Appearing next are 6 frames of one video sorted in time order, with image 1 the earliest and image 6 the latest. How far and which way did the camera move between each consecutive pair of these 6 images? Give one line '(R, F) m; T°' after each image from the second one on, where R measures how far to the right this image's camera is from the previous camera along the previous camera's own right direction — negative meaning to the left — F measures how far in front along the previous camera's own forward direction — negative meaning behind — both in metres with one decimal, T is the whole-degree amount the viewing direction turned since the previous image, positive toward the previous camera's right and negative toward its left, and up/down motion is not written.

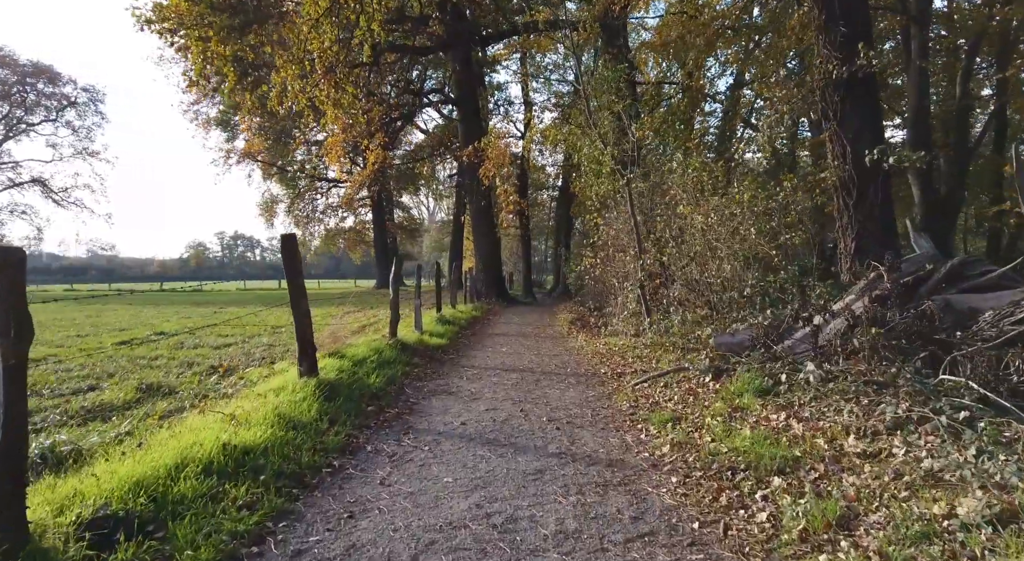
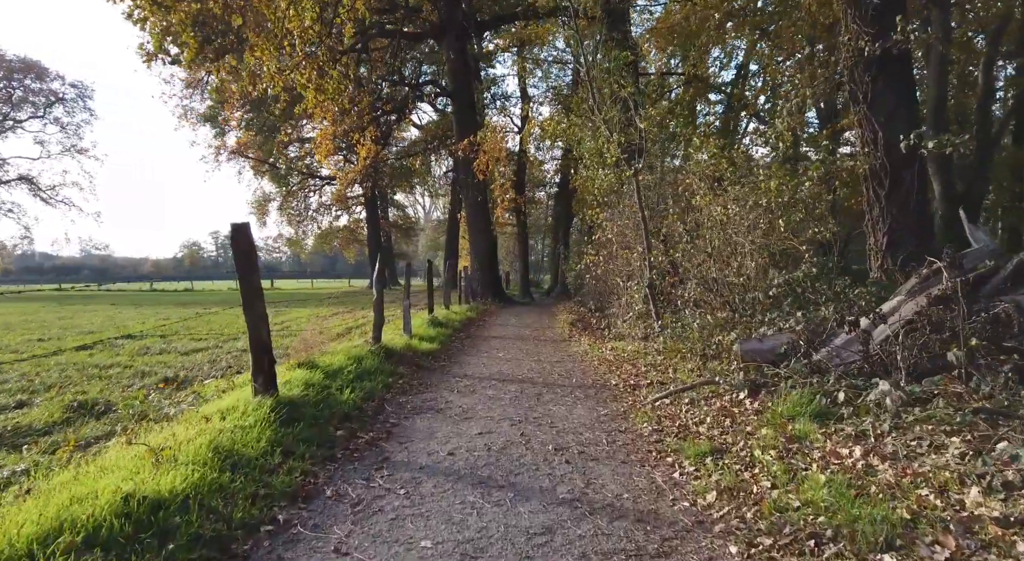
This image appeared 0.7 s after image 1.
(0.0, +0.9) m; 0°
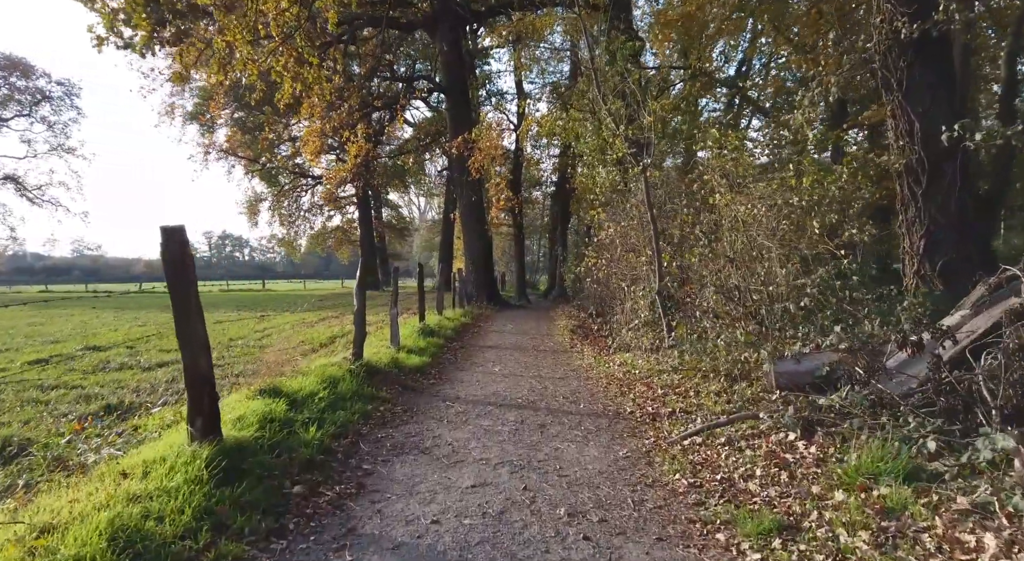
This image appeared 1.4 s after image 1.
(0.0, +0.9) m; 0°
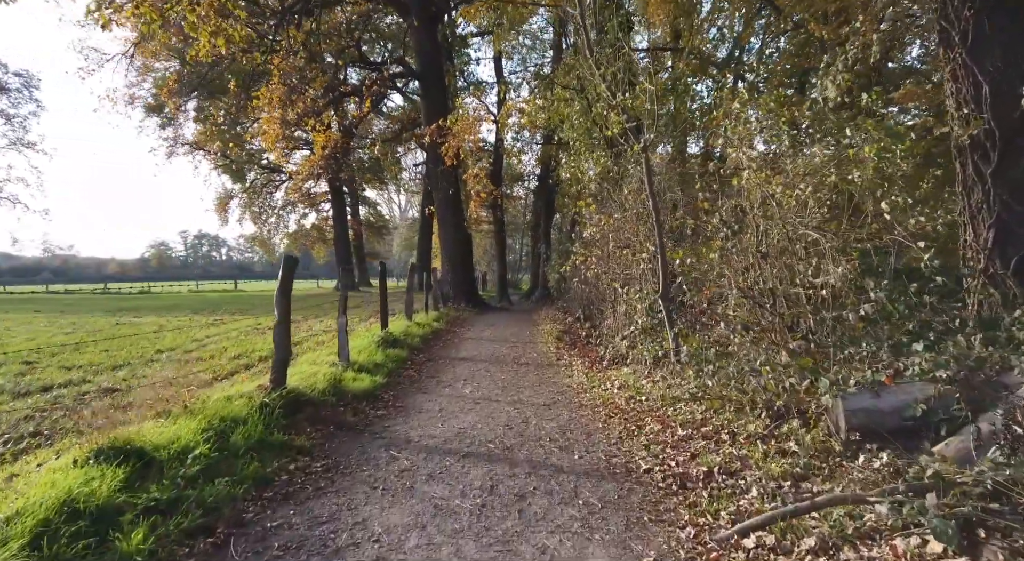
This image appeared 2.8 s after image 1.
(+0.1, +1.7) m; +2°
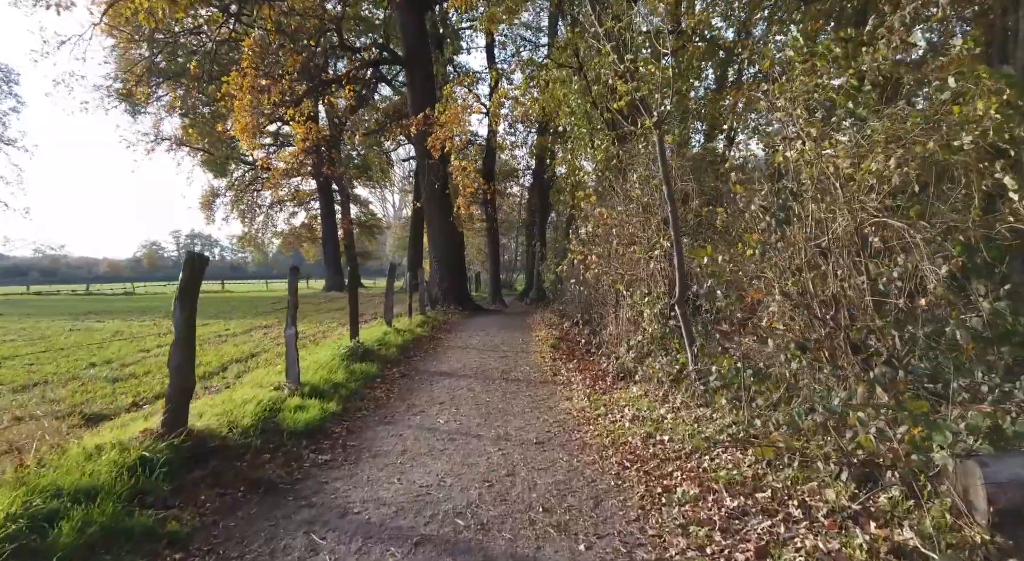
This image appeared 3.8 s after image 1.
(+0.1, +1.4) m; 0°
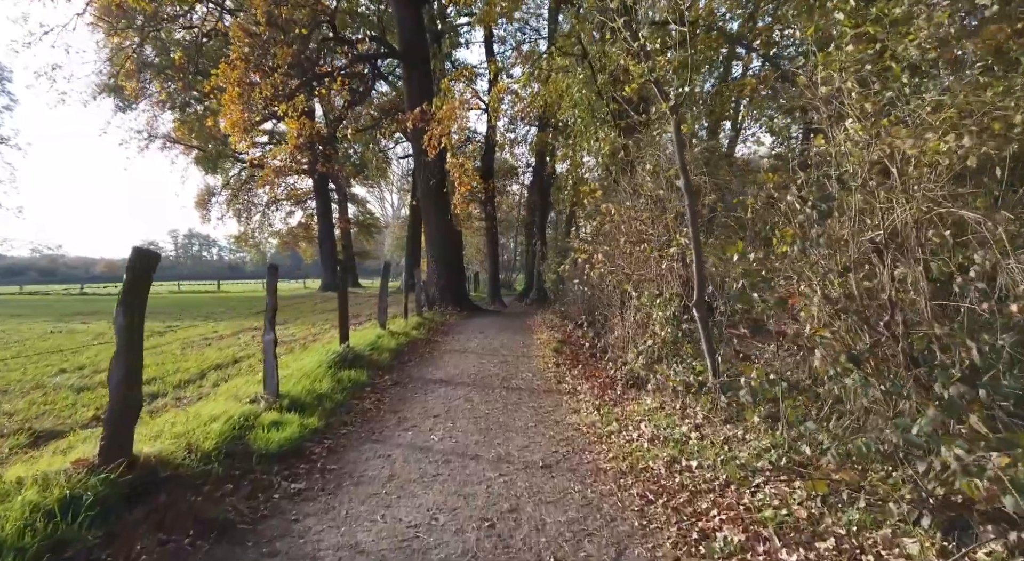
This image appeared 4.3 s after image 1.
(0.0, +0.6) m; 0°
